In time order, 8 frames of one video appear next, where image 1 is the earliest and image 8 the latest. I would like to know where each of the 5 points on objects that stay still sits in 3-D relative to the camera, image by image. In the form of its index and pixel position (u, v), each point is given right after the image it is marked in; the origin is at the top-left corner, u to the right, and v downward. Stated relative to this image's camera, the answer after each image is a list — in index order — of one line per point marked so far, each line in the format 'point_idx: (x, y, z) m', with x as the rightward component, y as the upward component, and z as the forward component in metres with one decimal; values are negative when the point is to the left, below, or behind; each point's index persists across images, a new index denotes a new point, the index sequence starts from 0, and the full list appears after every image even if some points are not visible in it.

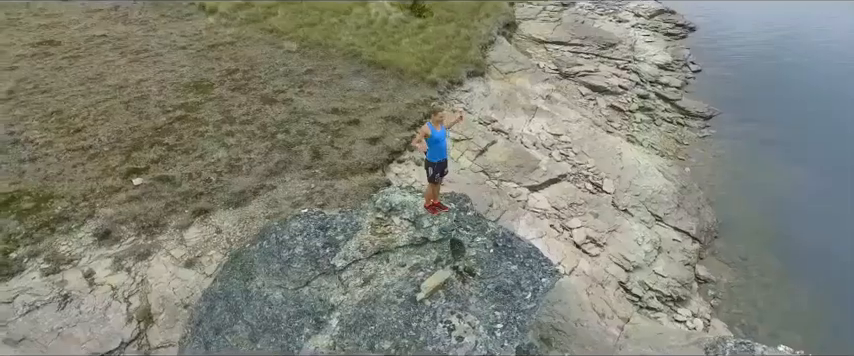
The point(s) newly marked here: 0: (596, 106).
0: (+6.4, +2.7, +19.9) m
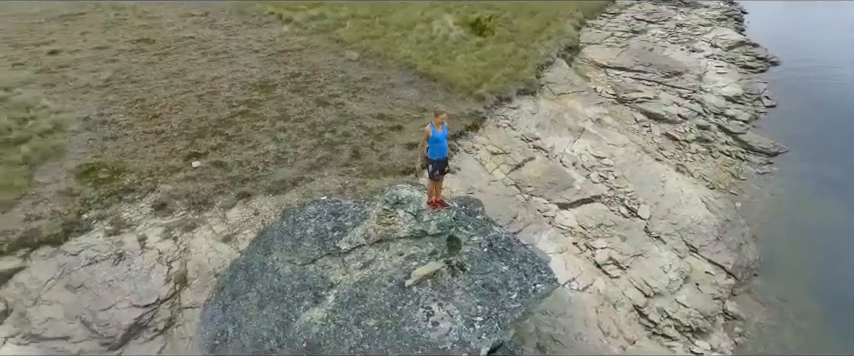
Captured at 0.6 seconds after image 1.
0: (+8.3, +1.7, +19.5) m
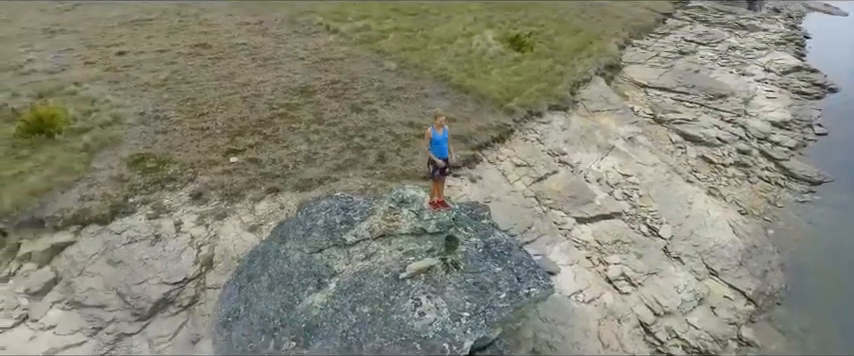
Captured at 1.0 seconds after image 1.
0: (+9.4, +0.8, +19.2) m
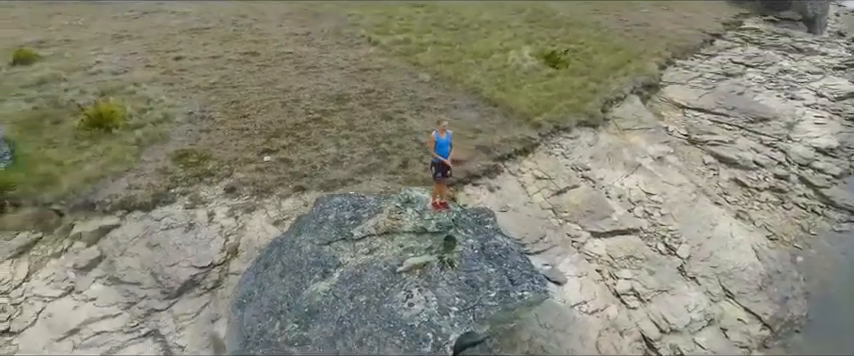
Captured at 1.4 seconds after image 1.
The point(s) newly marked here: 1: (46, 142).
0: (+10.4, 0.0, +18.9) m
1: (-11.6, +1.1, +15.9) m
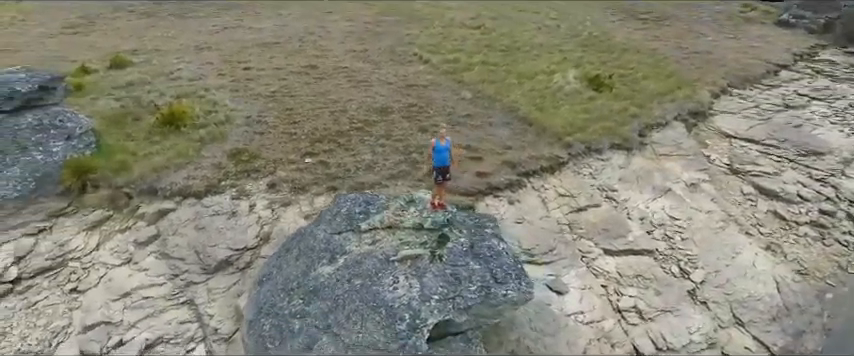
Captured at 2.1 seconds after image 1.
0: (+11.4, -1.0, +18.5) m
1: (-10.6, +1.5, +18.4) m
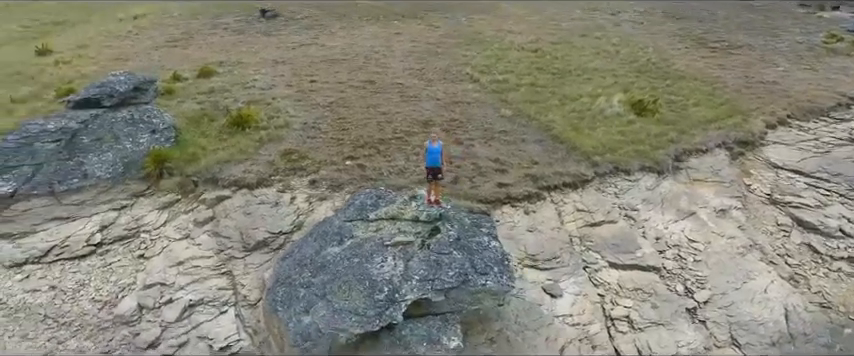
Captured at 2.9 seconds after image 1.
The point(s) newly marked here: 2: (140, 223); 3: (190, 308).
0: (+12.3, -2.1, +18.1) m
1: (-9.3, +1.8, +21.4) m
2: (-9.4, -1.5, +17.3) m
3: (-6.5, -3.6, +14.4) m
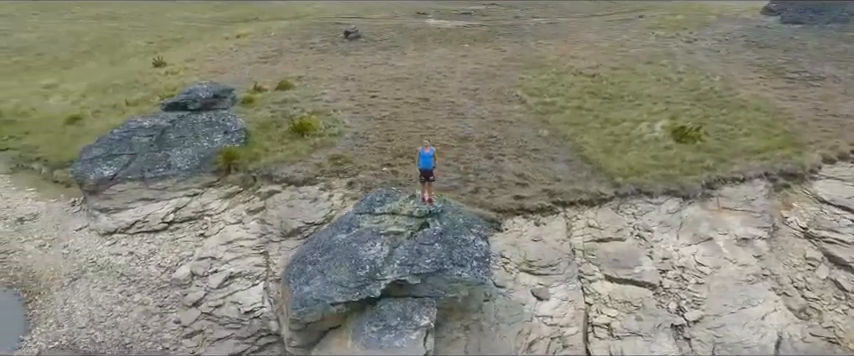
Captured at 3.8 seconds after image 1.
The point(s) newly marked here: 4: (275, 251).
0: (+12.8, -3.2, +17.7) m
1: (-7.6, +2.0, +24.7) m
2: (-8.7, -1.2, +20.5) m
3: (-6.4, -3.3, +17.1) m
4: (-5.1, -2.5, +17.8) m
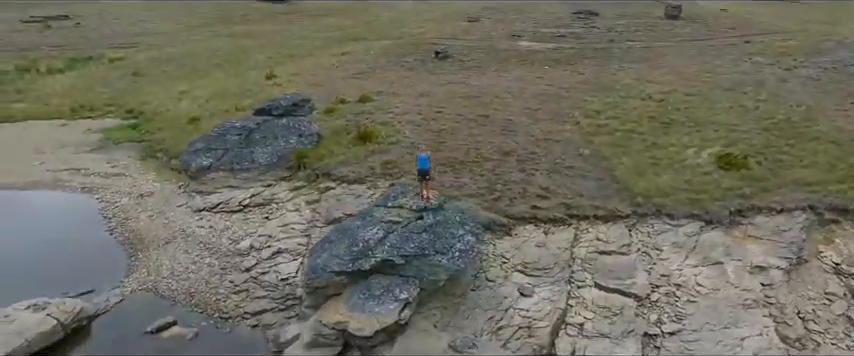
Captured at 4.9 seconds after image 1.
0: (+13.0, -4.2, +17.3) m
1: (-5.1, +2.0, +28.5) m
2: (-7.2, -0.9, +24.6) m
3: (-5.9, -3.0, +20.8) m
4: (-4.4, -2.4, +21.2) m
